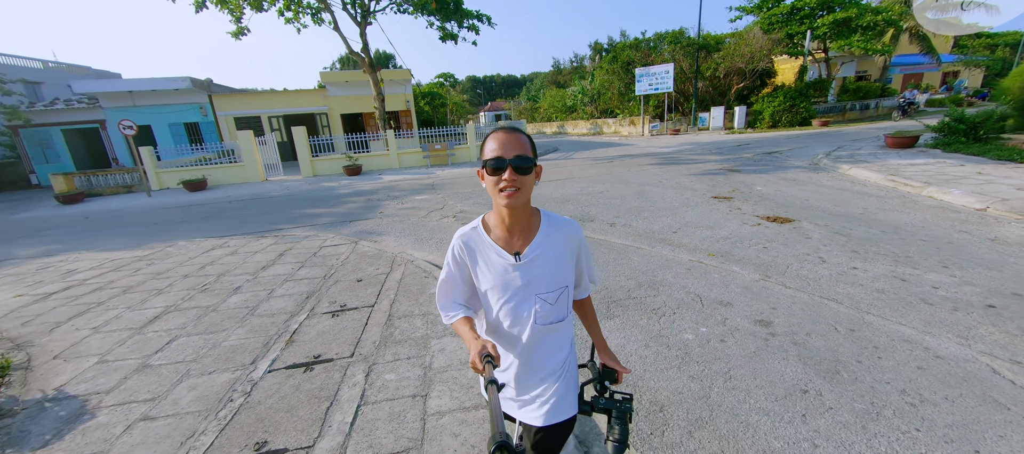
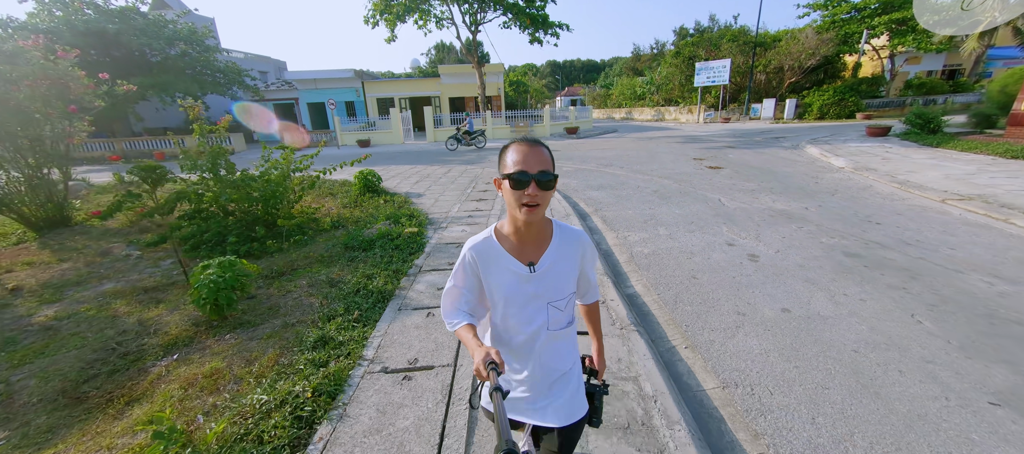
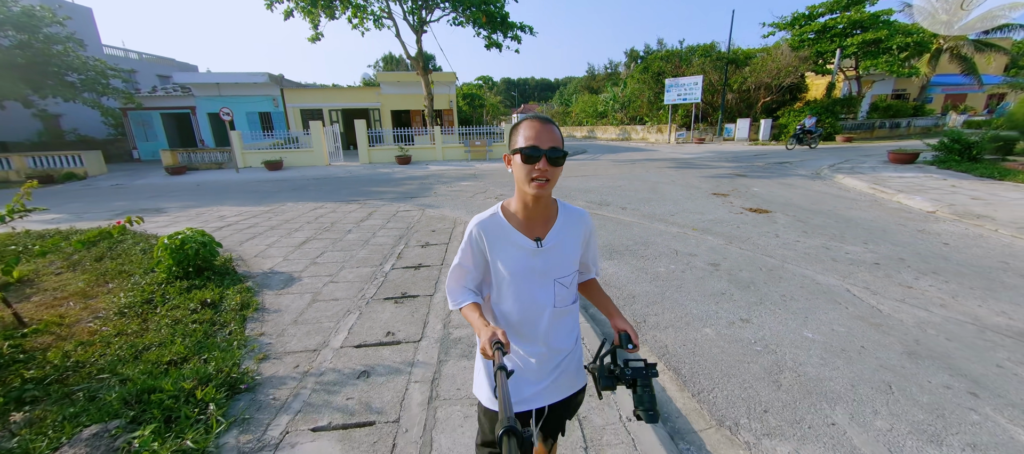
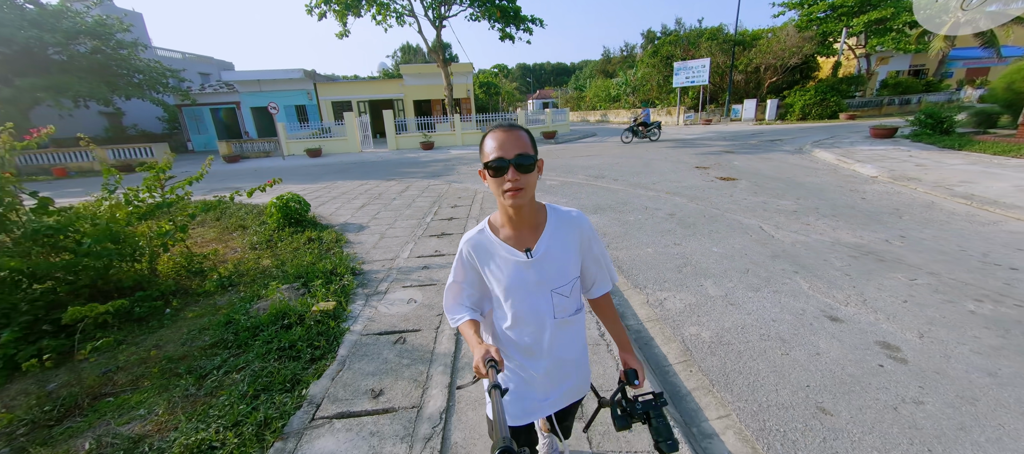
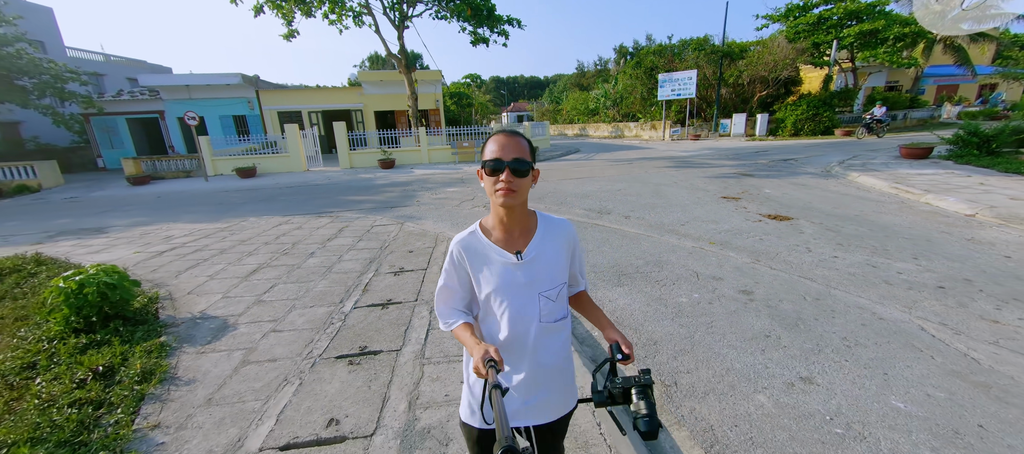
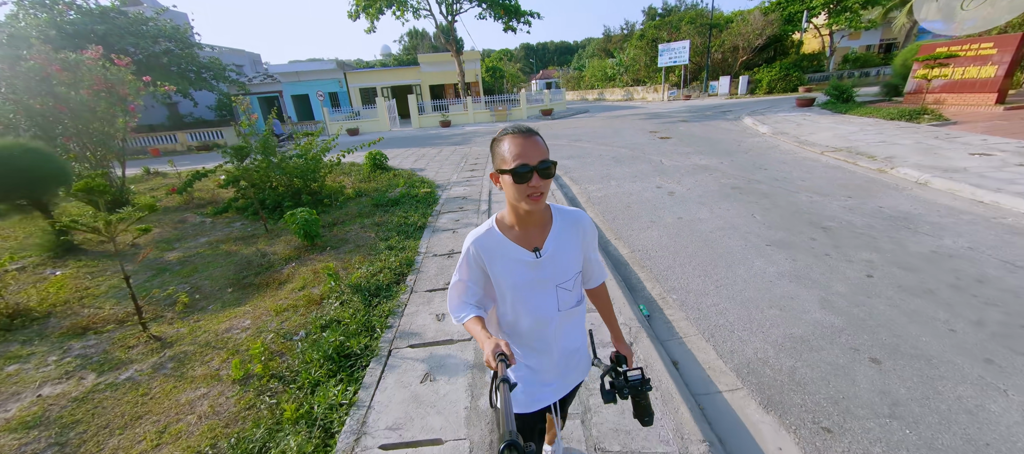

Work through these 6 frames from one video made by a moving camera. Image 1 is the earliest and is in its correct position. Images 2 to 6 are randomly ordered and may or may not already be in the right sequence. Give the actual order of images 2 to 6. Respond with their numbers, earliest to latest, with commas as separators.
5, 3, 4, 2, 6
